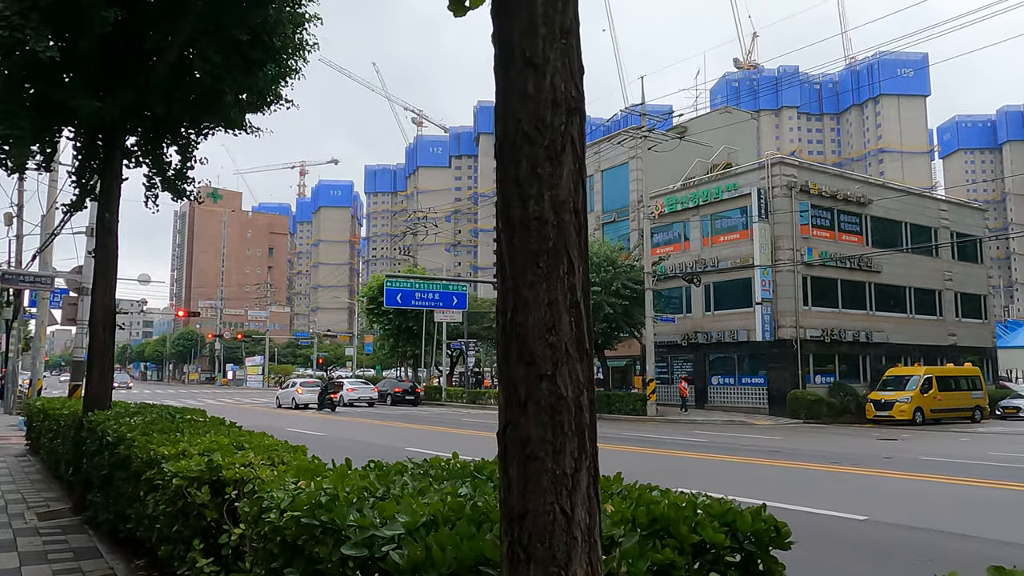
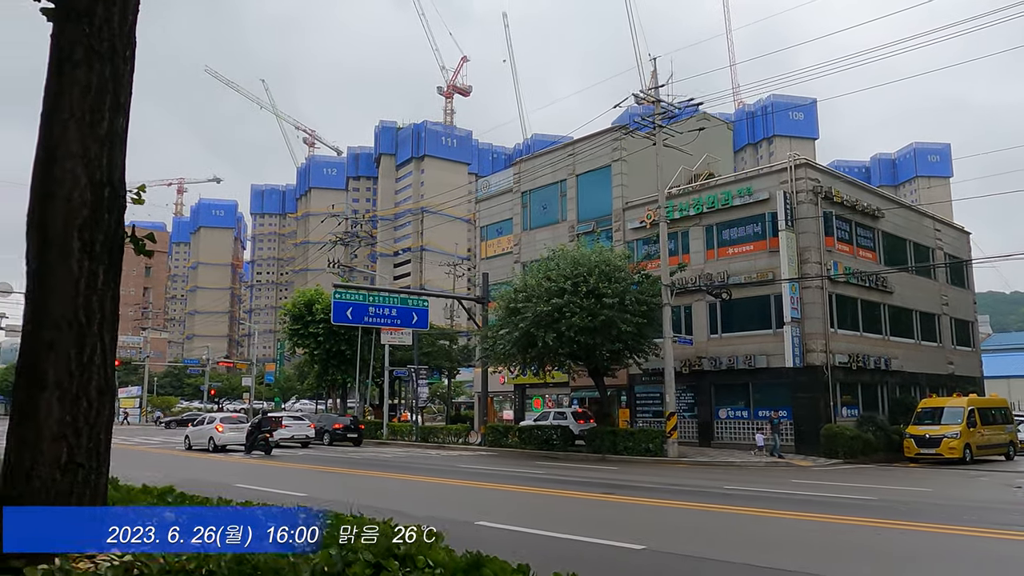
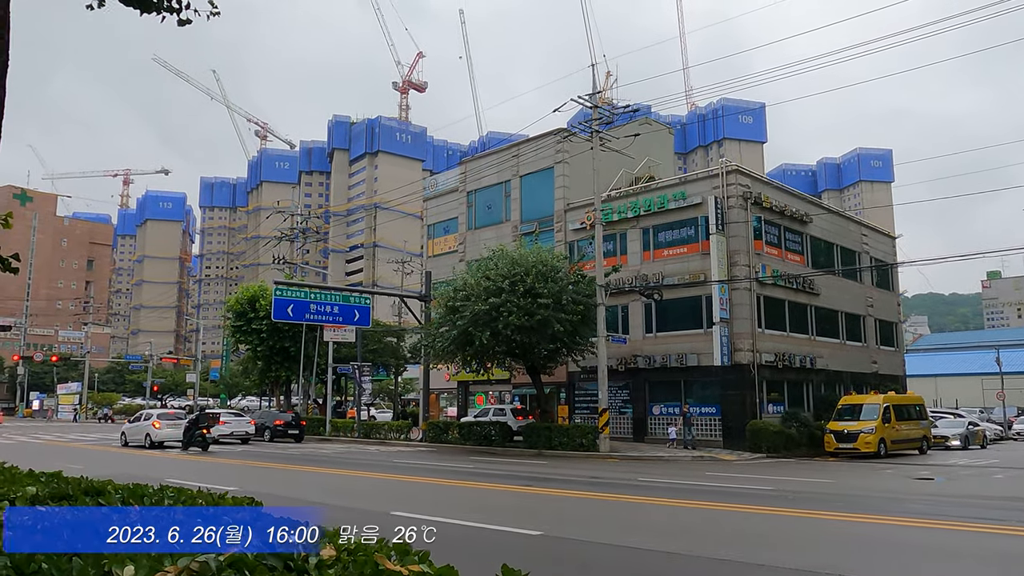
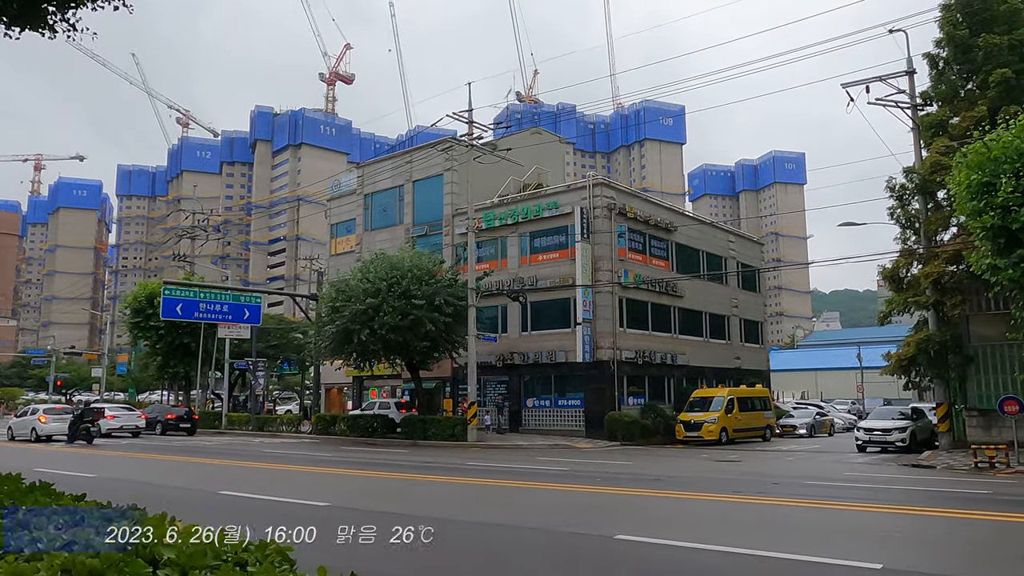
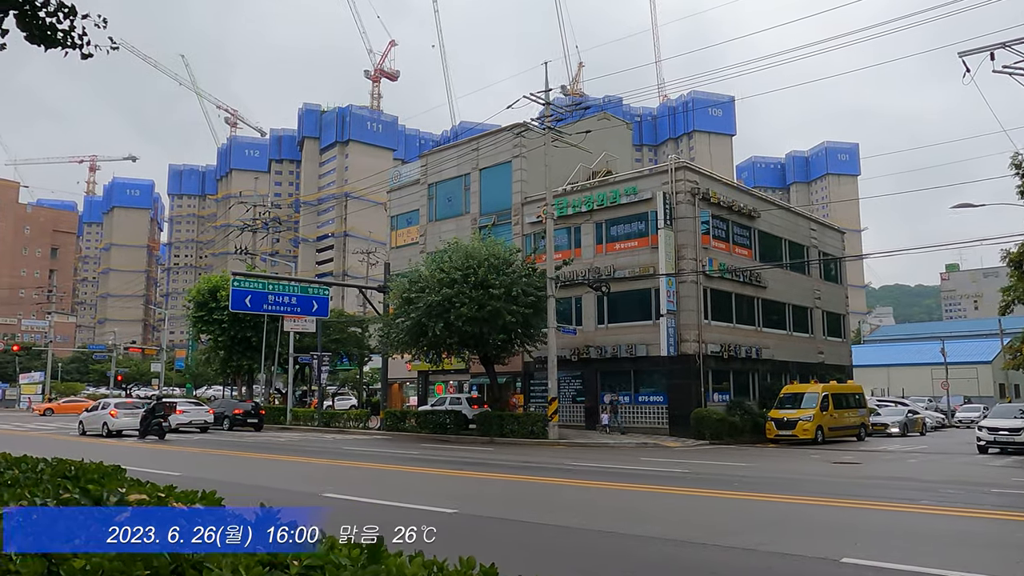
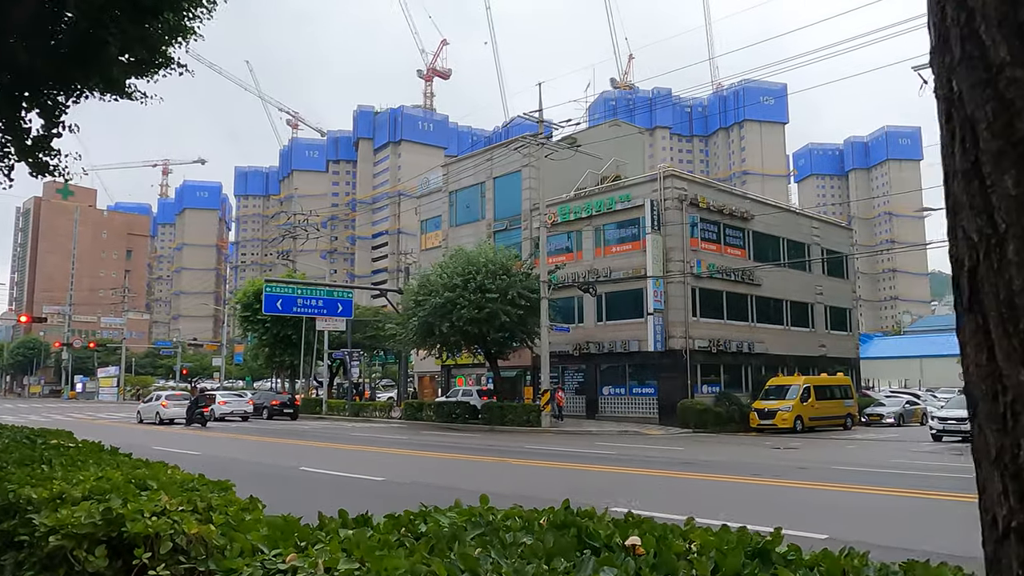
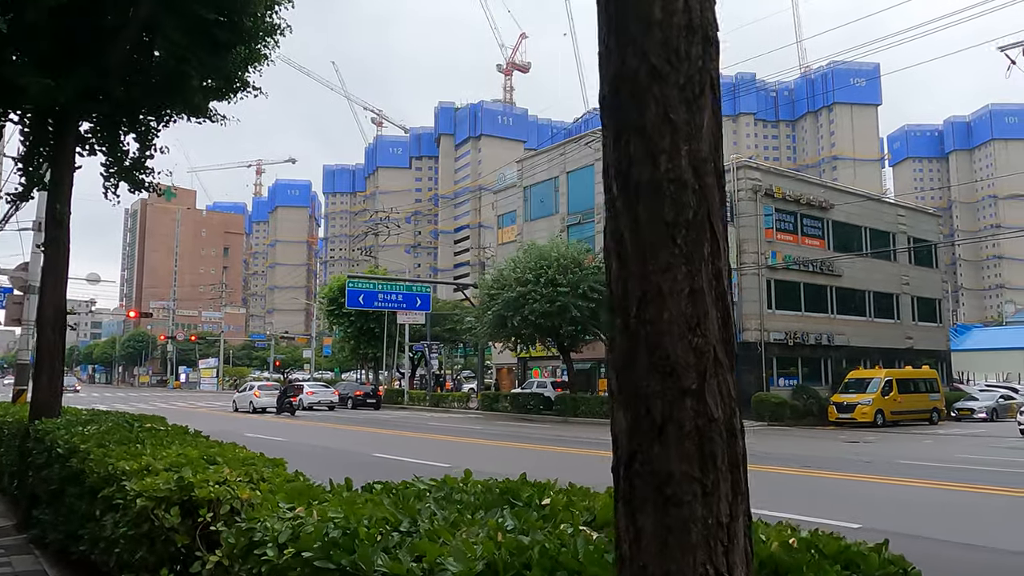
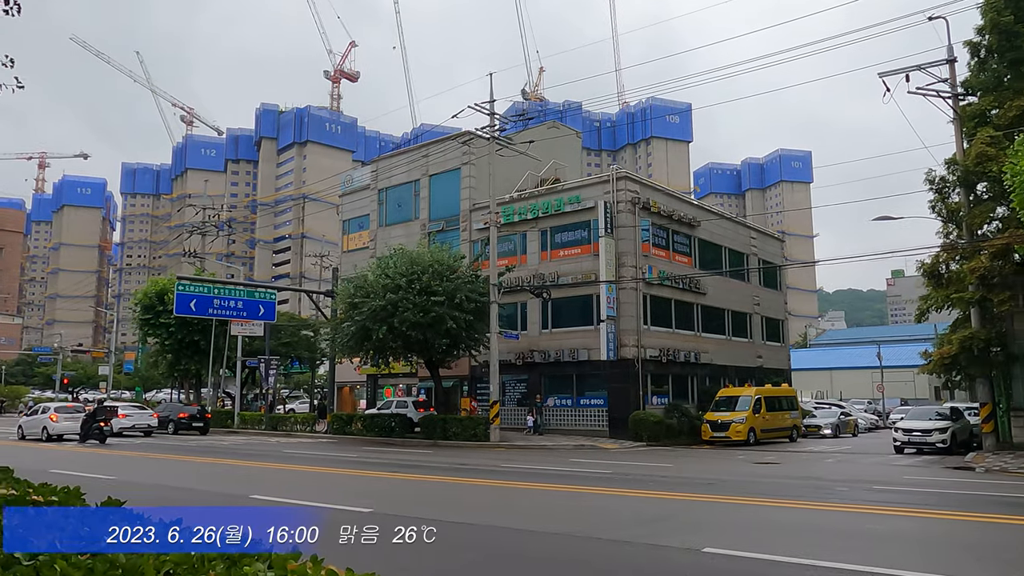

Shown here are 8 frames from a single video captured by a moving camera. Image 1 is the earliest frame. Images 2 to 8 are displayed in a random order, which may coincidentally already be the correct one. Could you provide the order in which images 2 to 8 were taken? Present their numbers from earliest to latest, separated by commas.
7, 6, 4, 8, 5, 3, 2
